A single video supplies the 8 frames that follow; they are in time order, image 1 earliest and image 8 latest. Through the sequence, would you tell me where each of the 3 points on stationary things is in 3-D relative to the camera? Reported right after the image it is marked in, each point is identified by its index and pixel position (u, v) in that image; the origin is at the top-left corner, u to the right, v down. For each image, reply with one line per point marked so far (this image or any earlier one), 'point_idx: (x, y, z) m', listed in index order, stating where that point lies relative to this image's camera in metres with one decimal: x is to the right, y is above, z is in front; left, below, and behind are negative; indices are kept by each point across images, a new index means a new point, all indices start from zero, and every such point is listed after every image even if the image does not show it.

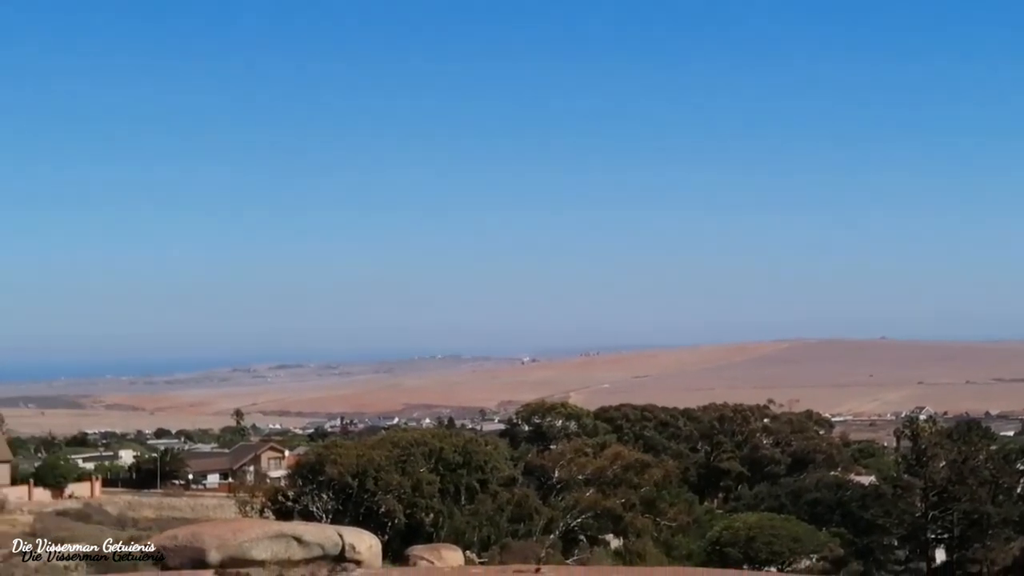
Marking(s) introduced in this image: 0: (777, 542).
0: (+5.3, -5.1, +19.8) m
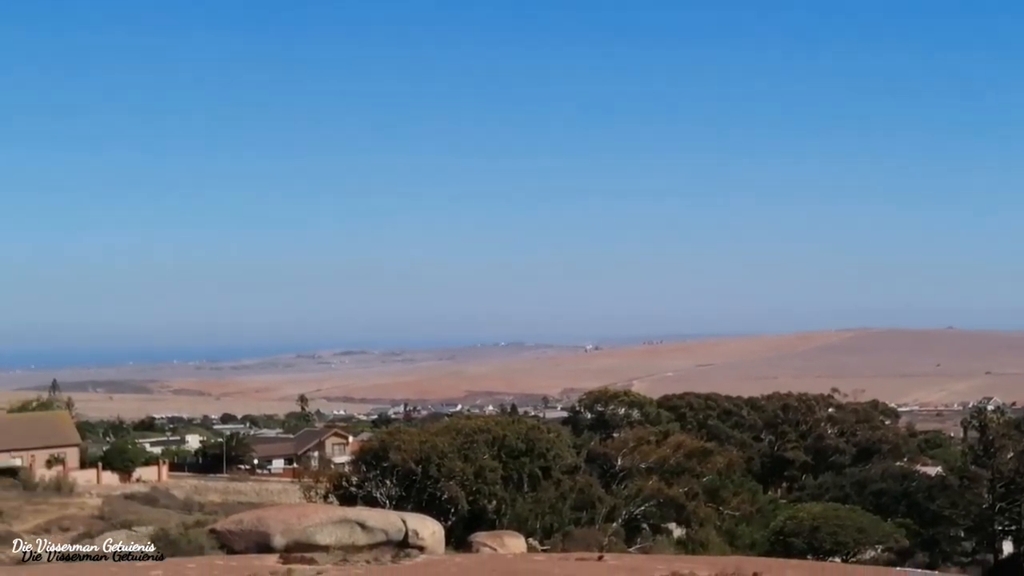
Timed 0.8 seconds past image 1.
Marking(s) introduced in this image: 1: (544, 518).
0: (+6.6, -4.9, +19.7) m
1: (+0.6, -4.7, +20.0) m
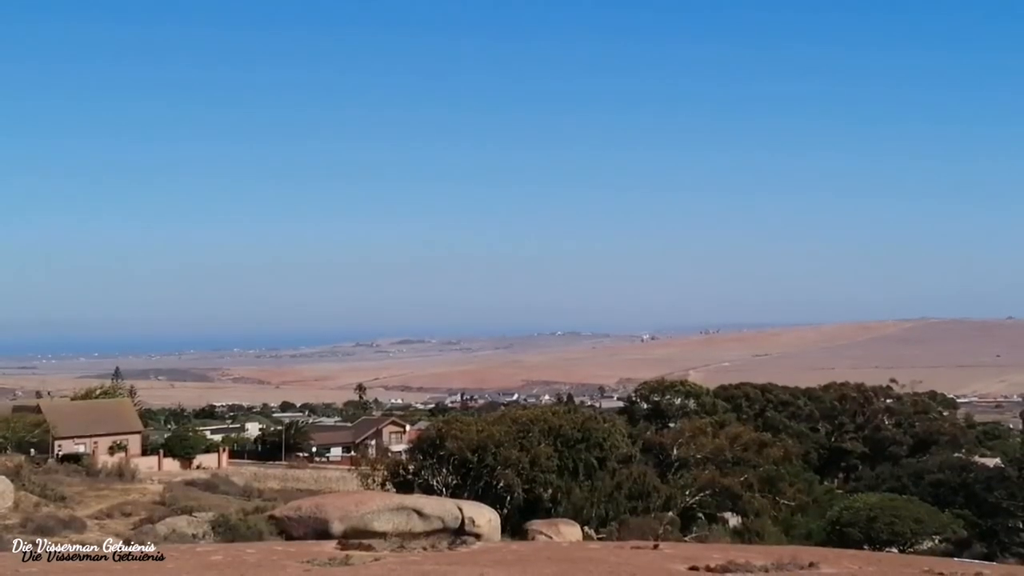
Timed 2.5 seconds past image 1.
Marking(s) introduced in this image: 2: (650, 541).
0: (+7.7, -4.7, +19.7) m
1: (+1.8, -4.5, +20.1) m
2: (+2.7, -4.8, +18.8) m
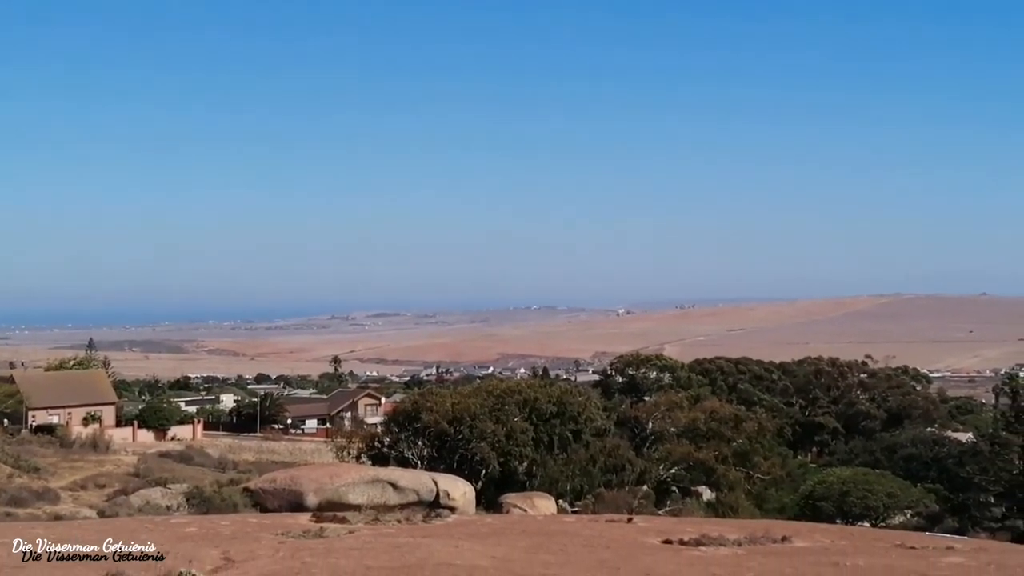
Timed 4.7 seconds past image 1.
0: (+7.2, -4.2, +19.8) m
1: (+1.3, -3.9, +20.1) m
2: (+2.2, -4.3, +18.8) m
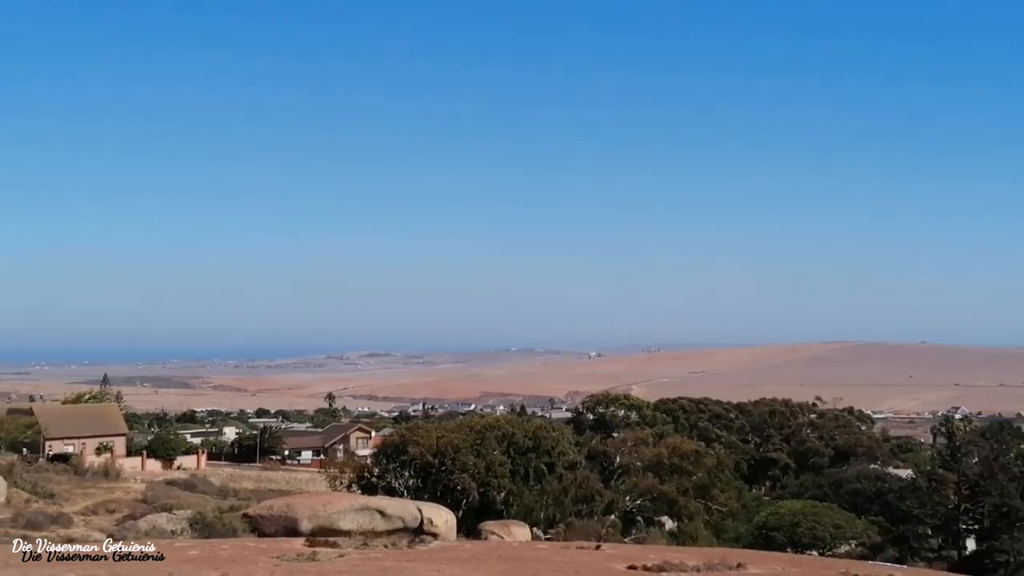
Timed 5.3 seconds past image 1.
0: (+6.7, -5.2, +21.6) m
1: (+0.8, -4.9, +22.0) m
2: (+1.7, -5.3, +20.6) m
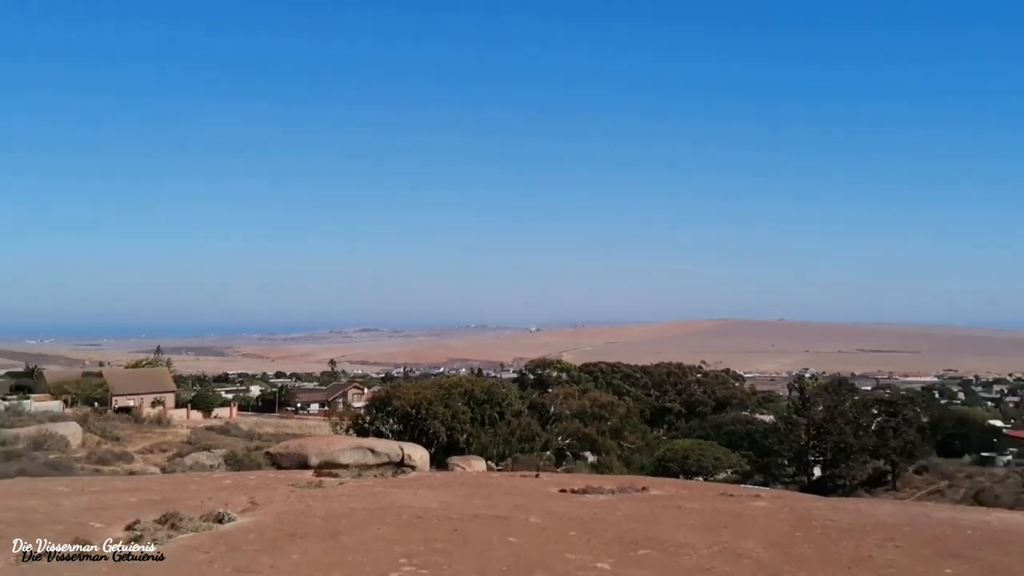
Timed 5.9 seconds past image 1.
0: (+5.5, -5.0, +28.8) m
1: (-0.4, -4.7, +29.0) m
2: (+0.5, -5.1, +27.7) m
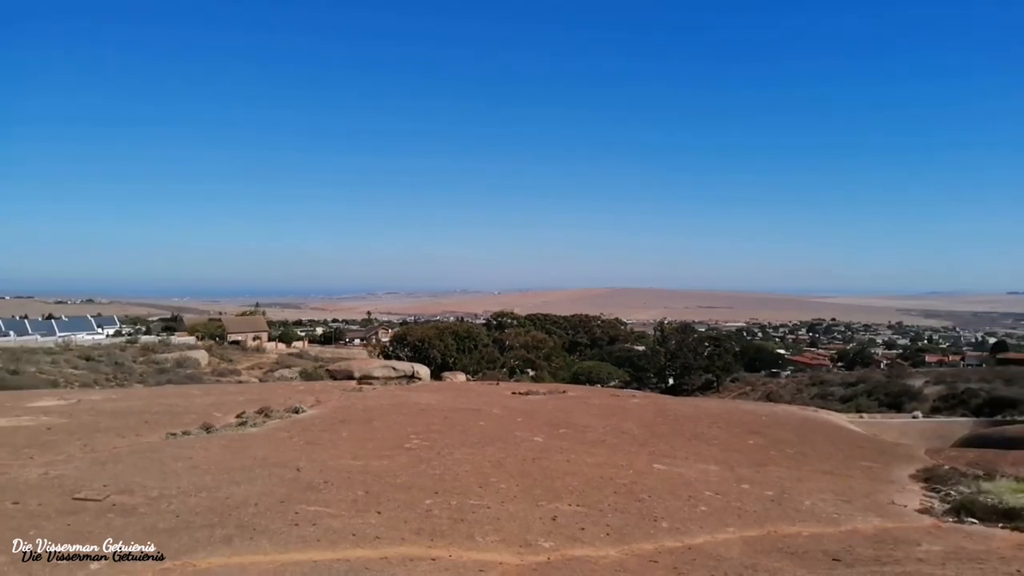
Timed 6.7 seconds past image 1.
0: (+4.1, -4.0, +46.4) m
1: (-1.8, -3.7, +46.5) m
2: (-0.9, -4.2, +45.2) m
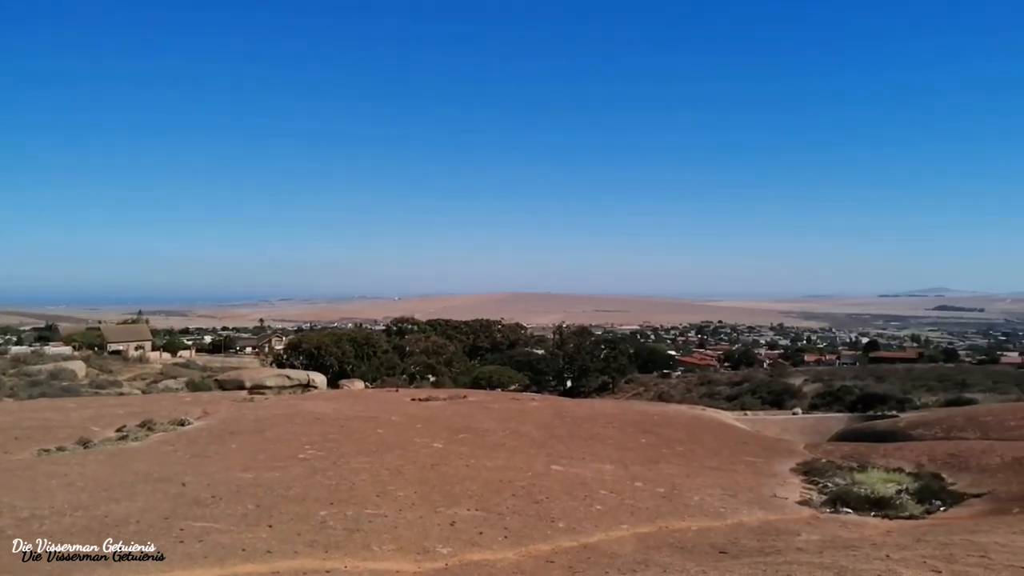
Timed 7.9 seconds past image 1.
0: (-0.7, -4.2, +46.5) m
1: (-6.5, -3.9, +45.7) m
2: (-5.4, -4.4, +44.6) m
